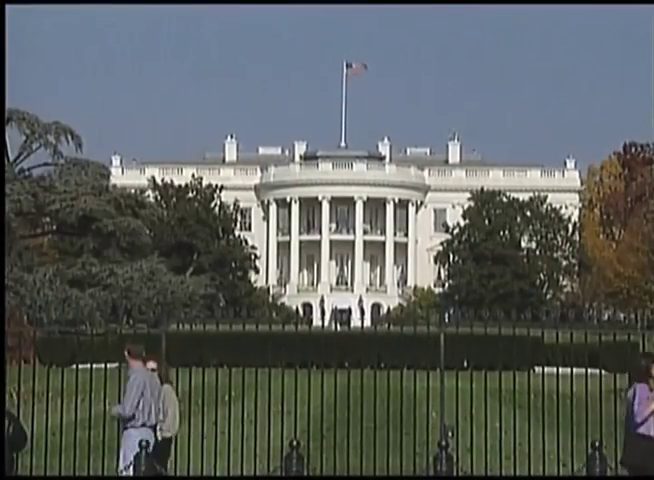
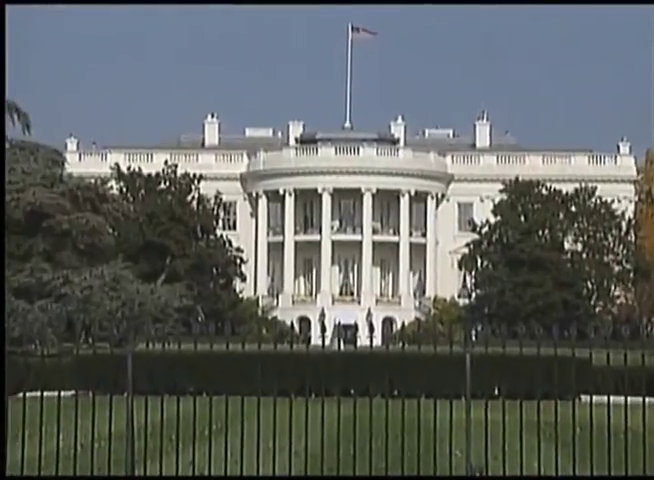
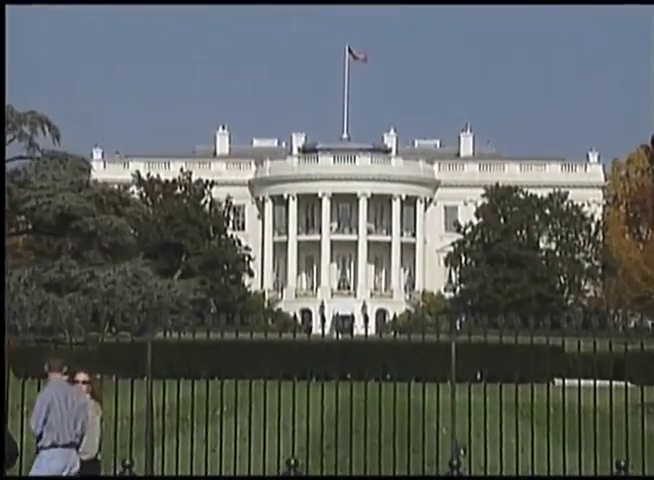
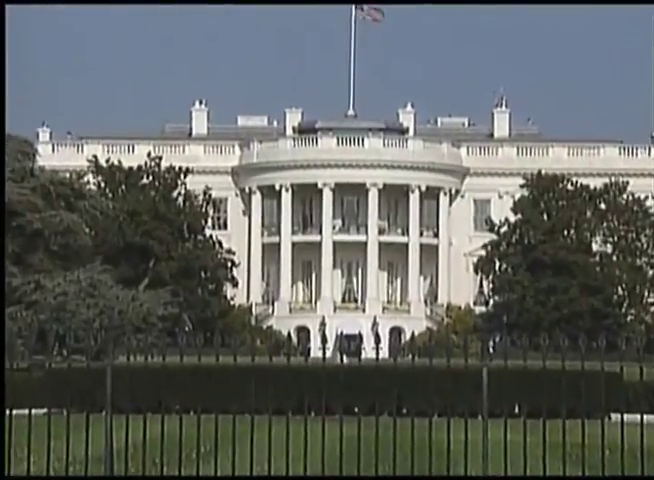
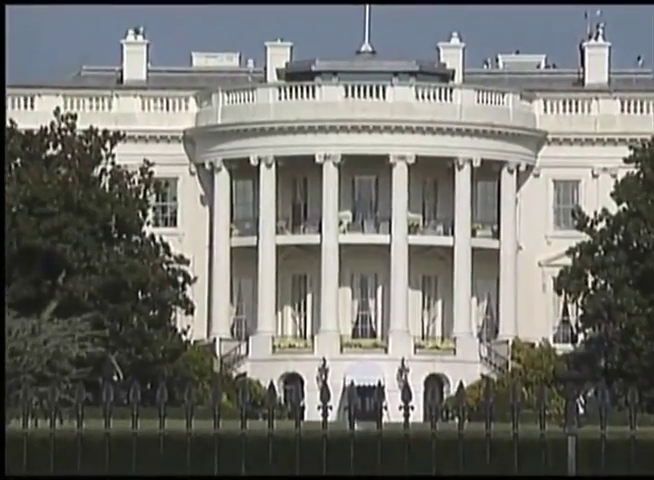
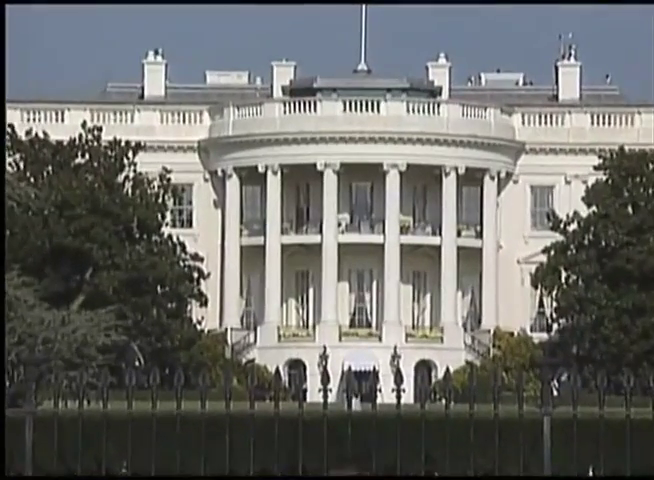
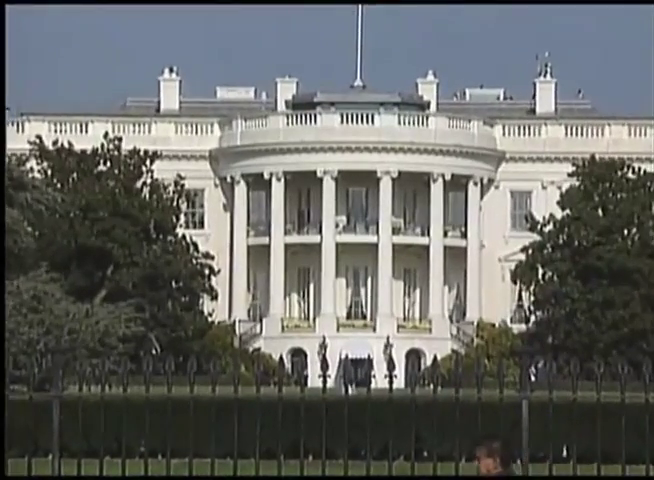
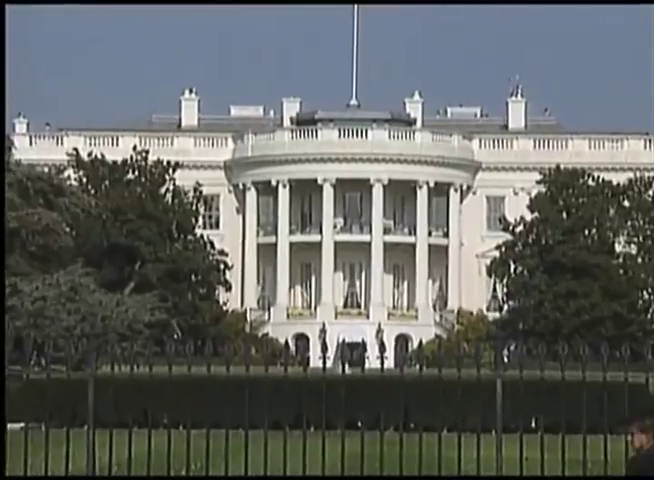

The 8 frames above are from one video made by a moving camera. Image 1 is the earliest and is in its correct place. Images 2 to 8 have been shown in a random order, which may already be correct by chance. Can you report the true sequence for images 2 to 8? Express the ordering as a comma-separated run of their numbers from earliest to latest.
3, 2, 4, 8, 7, 6, 5
